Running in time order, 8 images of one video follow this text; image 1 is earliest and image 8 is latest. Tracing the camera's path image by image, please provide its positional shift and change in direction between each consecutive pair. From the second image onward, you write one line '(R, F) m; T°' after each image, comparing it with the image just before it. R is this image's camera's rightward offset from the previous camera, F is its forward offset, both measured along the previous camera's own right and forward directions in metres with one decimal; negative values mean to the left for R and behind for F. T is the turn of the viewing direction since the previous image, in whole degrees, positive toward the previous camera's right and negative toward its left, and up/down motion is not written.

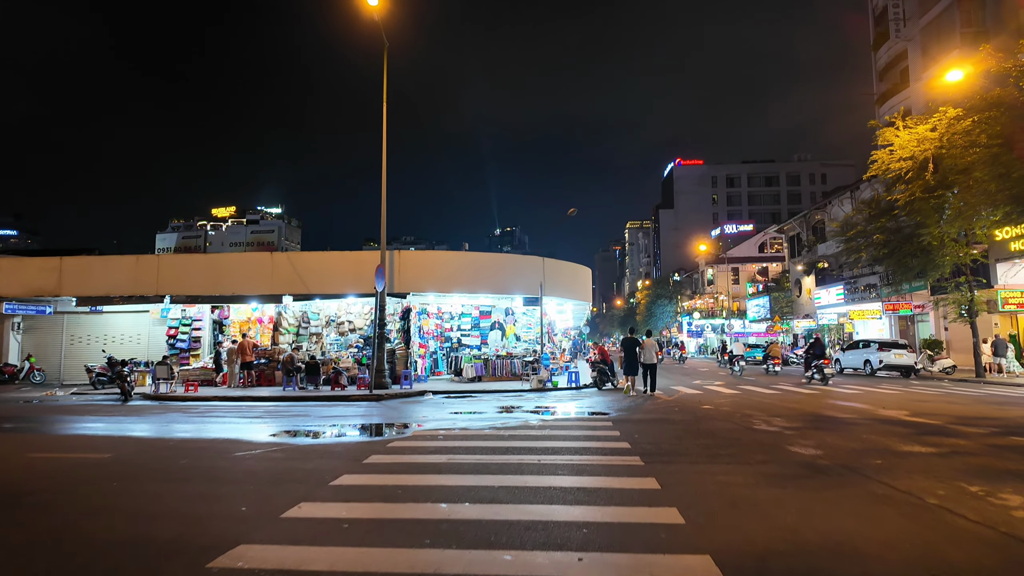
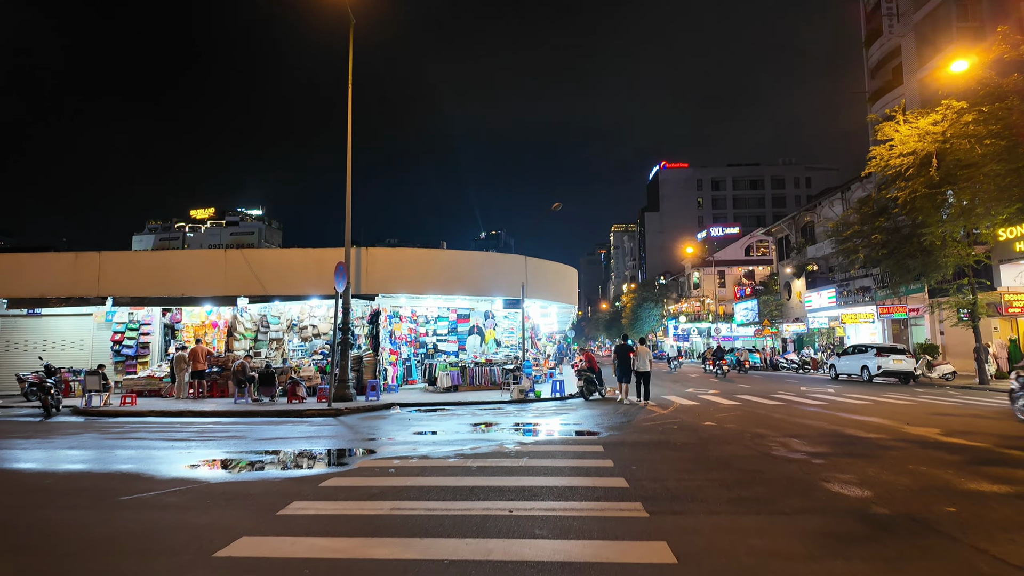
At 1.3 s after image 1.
(+0.2, +1.7) m; +1°
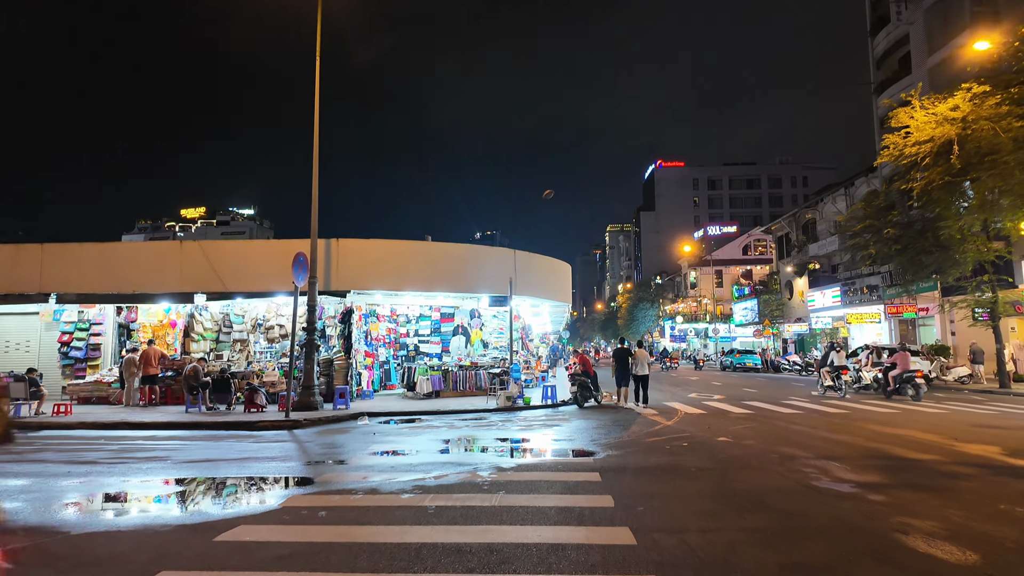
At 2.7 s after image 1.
(+0.2, +1.7) m; 0°
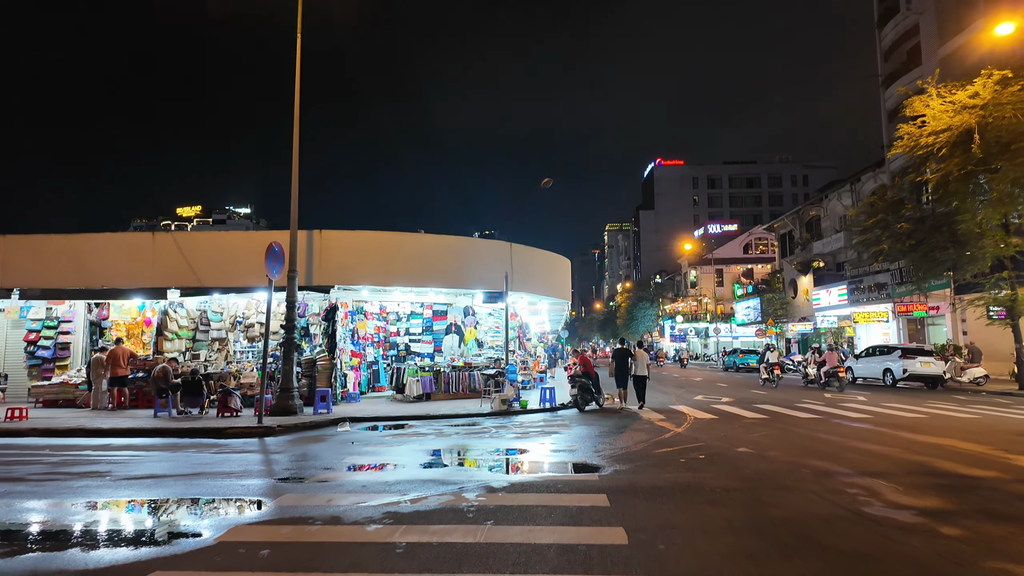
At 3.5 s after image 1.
(+0.1, +1.1) m; 0°
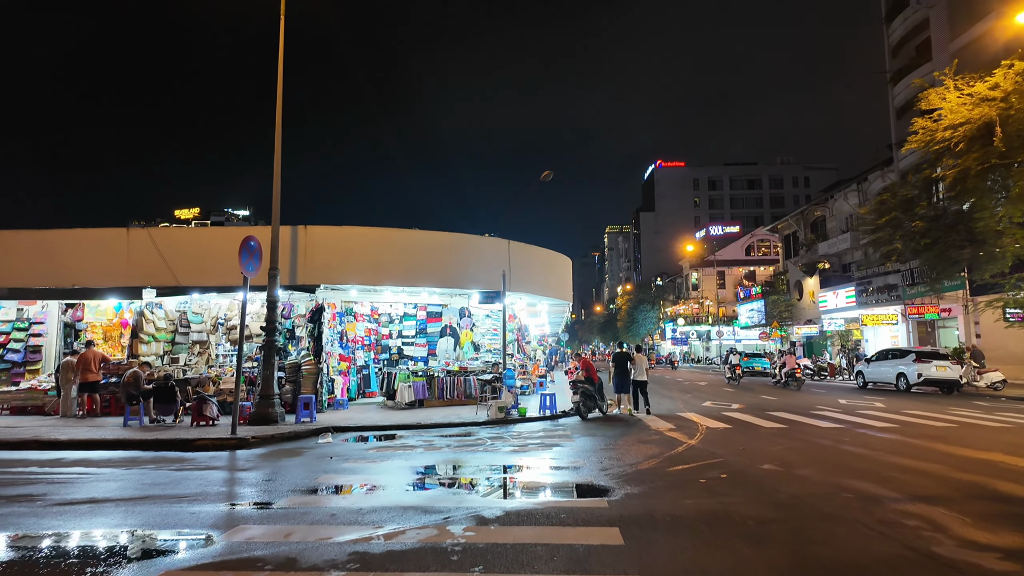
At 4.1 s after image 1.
(0.0, +1.0) m; 0°
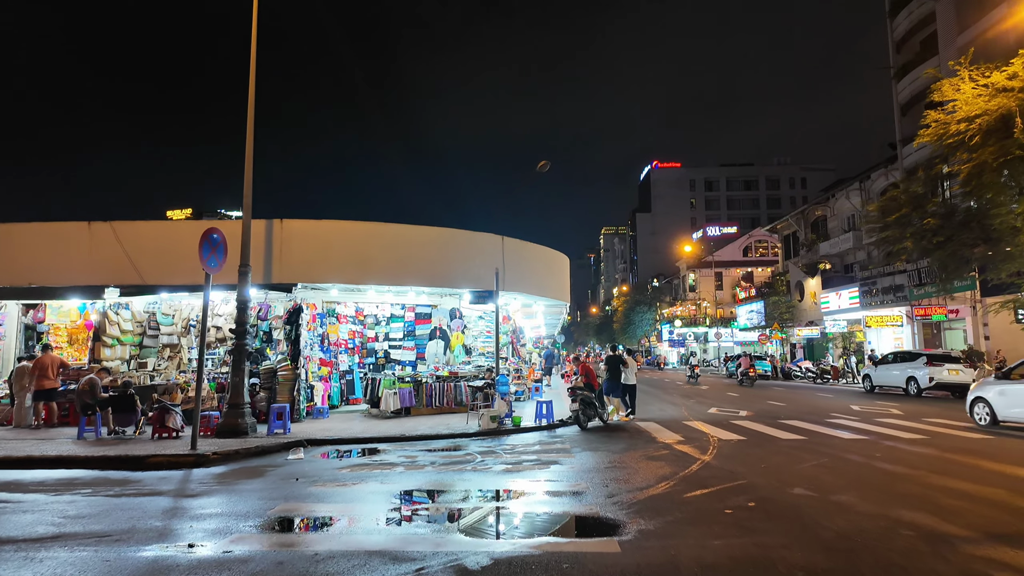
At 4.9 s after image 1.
(0.0, +1.1) m; 0°
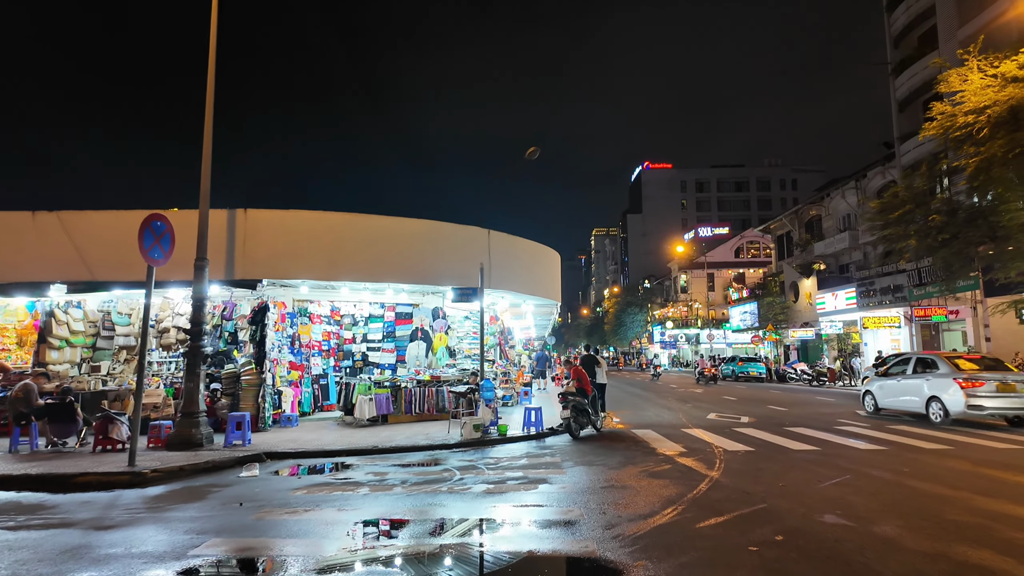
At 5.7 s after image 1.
(+0.1, +1.1) m; +1°
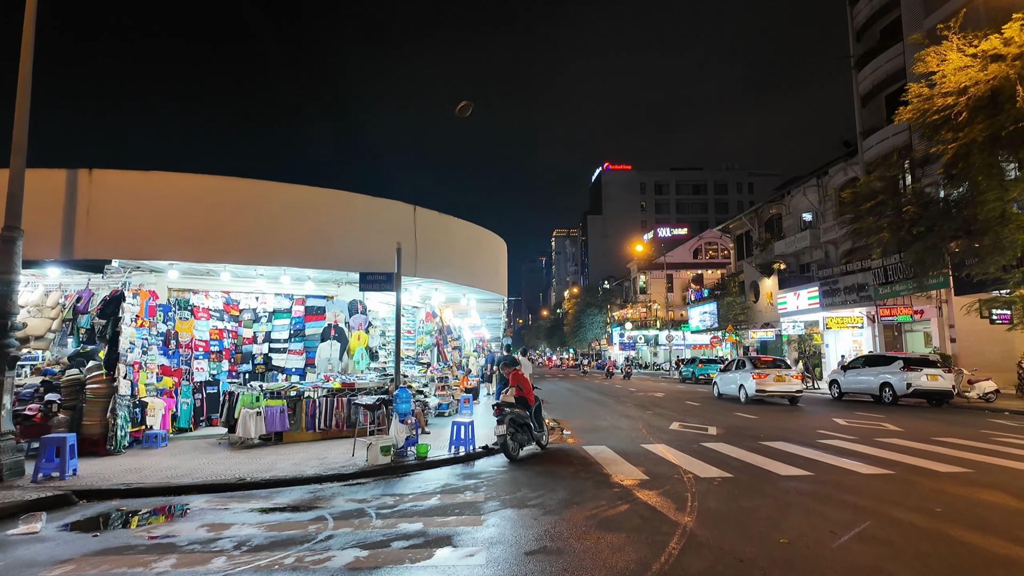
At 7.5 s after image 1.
(+0.6, +2.3) m; +4°
